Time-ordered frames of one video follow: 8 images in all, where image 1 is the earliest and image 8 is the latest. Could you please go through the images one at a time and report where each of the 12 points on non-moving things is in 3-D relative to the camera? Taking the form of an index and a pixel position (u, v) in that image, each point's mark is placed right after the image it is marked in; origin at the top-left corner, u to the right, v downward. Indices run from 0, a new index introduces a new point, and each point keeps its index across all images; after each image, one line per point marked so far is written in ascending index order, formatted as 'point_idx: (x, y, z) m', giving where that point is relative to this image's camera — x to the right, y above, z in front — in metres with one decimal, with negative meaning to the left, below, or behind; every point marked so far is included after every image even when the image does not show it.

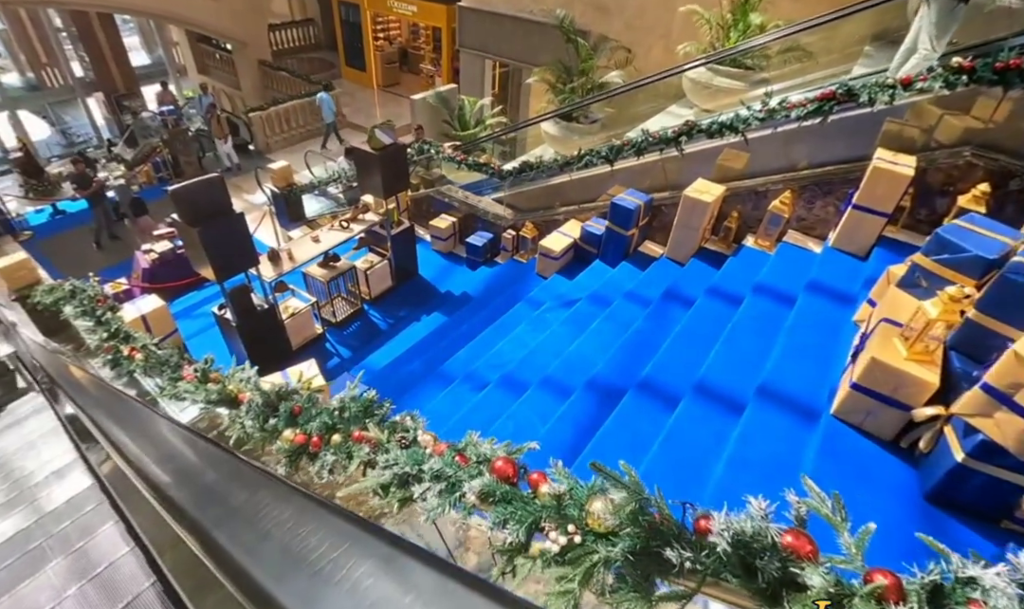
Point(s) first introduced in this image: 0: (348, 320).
0: (-1.9, -0.2, +5.4) m
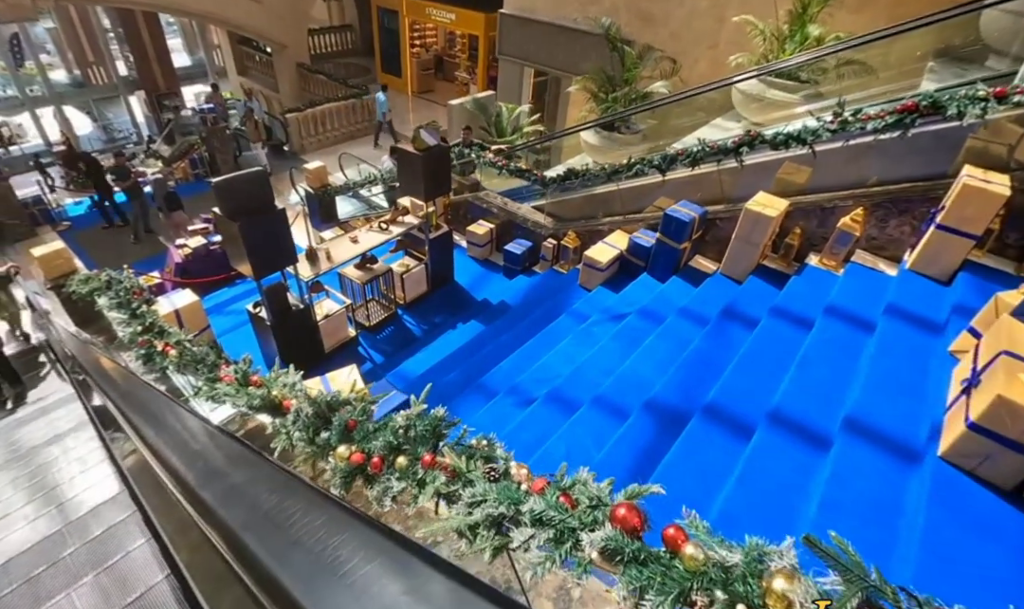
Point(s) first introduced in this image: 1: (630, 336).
0: (-1.4, -0.2, +5.2) m
1: (+1.0, -0.3, +3.8) m
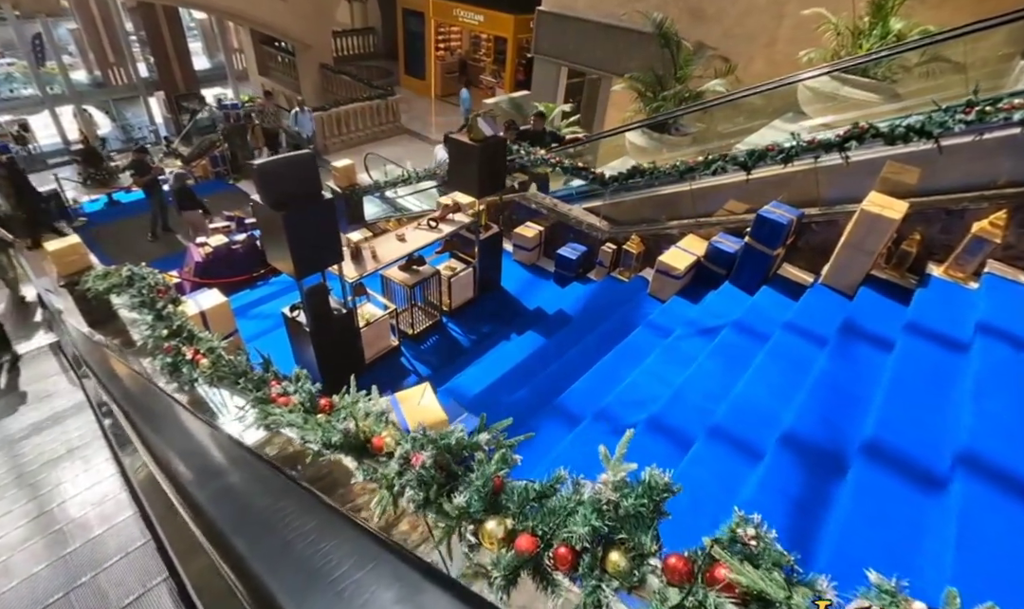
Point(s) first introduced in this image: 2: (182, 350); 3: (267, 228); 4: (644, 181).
0: (-0.9, -0.3, +4.7) m
1: (+1.5, -0.3, +3.3) m
2: (-2.0, -0.3, +2.9) m
3: (-1.7, +0.5, +3.3) m
4: (+1.5, +1.4, +5.2) m
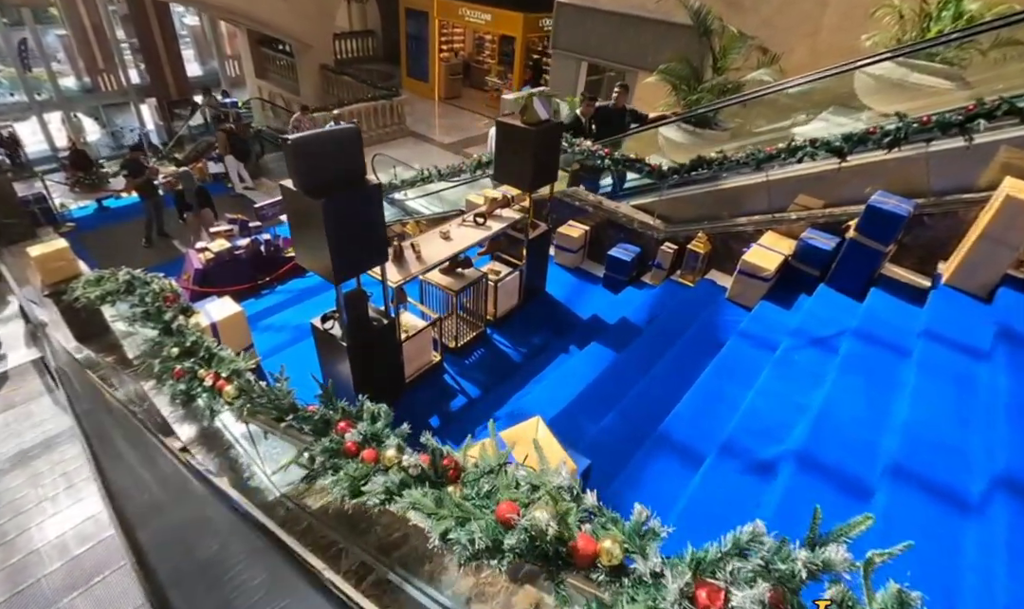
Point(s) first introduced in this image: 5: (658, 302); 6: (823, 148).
0: (-0.4, -0.4, +4.1) m
1: (+2.1, -0.4, +2.7) m
2: (-1.5, -0.3, +2.2) m
3: (-1.2, +0.5, +2.7) m
4: (+2.0, +1.3, +4.7) m
5: (+1.3, 0.0, +4.3) m
6: (+2.7, +1.3, +4.0) m
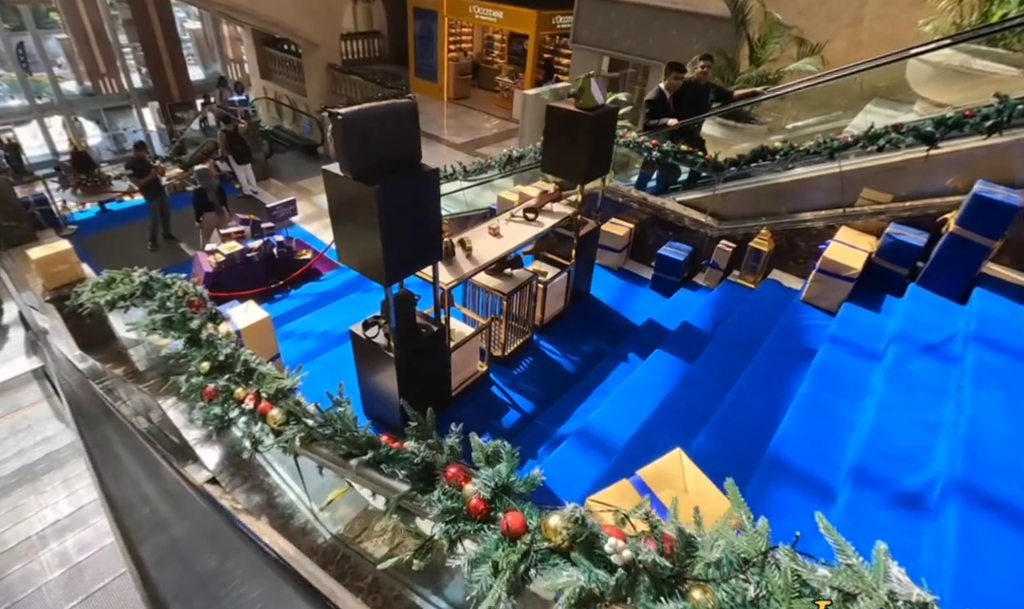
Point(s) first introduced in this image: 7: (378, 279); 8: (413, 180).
0: (0.0, -0.4, +3.7) m
1: (+2.5, -0.4, +2.3) m
2: (-1.1, -0.4, +1.8) m
3: (-0.8, +0.5, +2.4) m
4: (+2.4, +1.3, +4.3) m
5: (+1.7, 0.0, +3.9) m
6: (+3.1, +1.3, +3.7) m
7: (-0.7, +0.1, +2.5) m
8: (-0.5, +0.6, +2.3) m
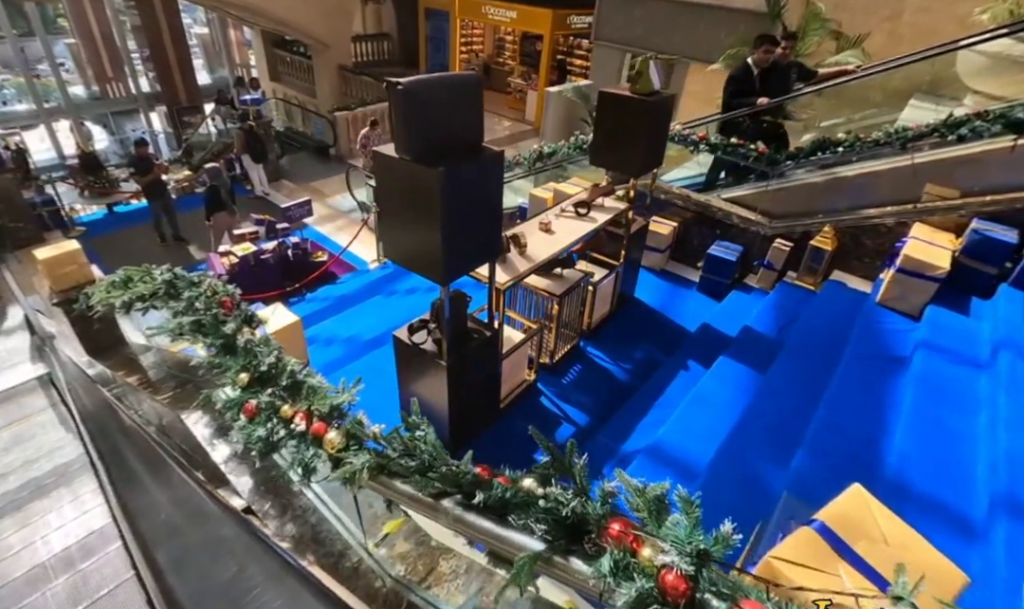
0: (+0.4, -0.4, +3.4) m
1: (+2.8, -0.4, +2.0) m
2: (-0.7, -0.4, +1.5) m
3: (-0.5, +0.5, +2.1) m
4: (+2.7, +1.3, +4.0) m
5: (+2.1, 0.0, +3.6) m
6: (+3.4, +1.3, +3.4) m
7: (-0.4, +0.1, +2.2) m
8: (-0.2, +0.6, +2.0) m
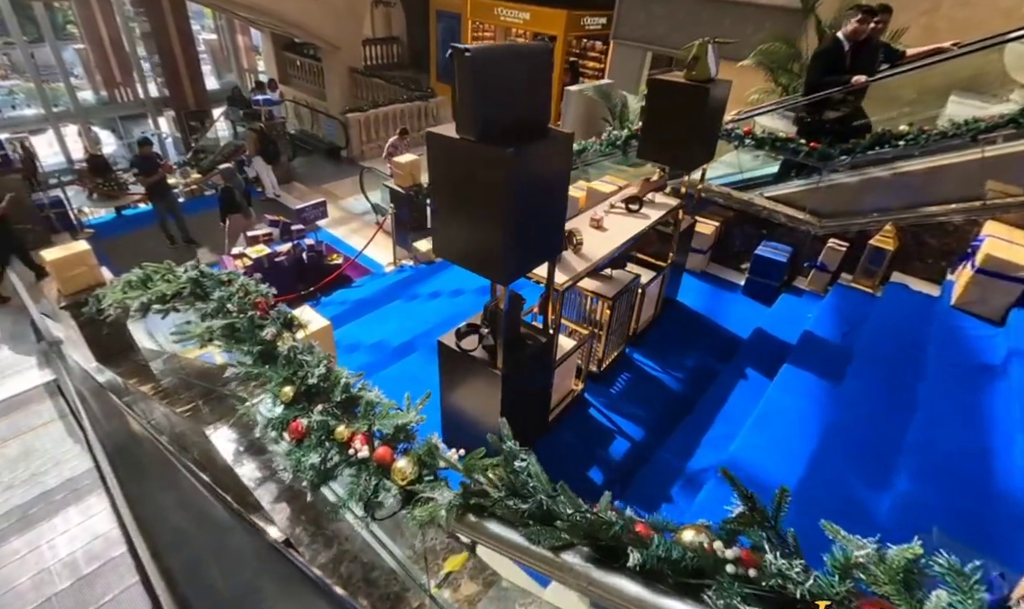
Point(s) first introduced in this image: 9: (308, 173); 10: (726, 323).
0: (+0.7, -0.4, +3.1) m
1: (+3.1, -0.4, +1.7) m
2: (-0.5, -0.4, +1.3) m
3: (-0.2, +0.4, +1.8) m
4: (+3.0, +1.2, +3.8) m
5: (+2.4, -0.1, +3.4) m
6: (+3.7, +1.3, +3.1) m
7: (-0.1, +0.1, +1.9) m
8: (+0.1, +0.6, +1.8) m
9: (-4.5, +2.9, +10.3) m
10: (+1.6, -0.1, +3.6) m
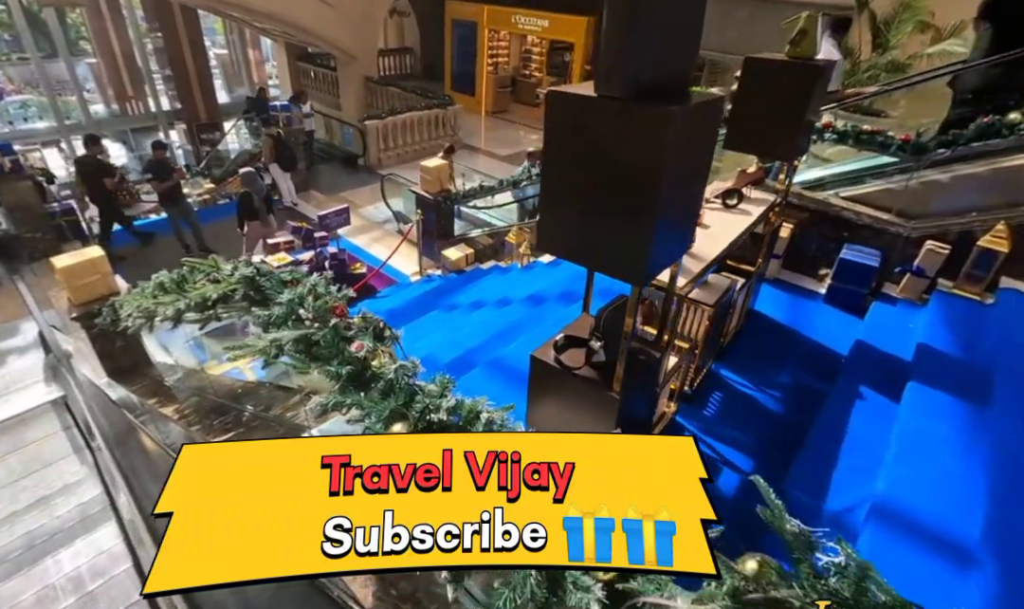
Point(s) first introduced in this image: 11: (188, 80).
0: (+1.1, -0.5, +2.7) m
1: (+3.5, -0.4, +1.3) m
2: (-0.1, -0.4, +0.9) m
3: (+0.2, +0.4, +1.4) m
4: (+3.4, +1.2, +3.4) m
5: (+2.8, -0.1, +3.0) m
6: (+4.1, +1.2, +2.7) m
7: (+0.3, +0.1, +1.5) m
8: (+0.5, +0.6, +1.4) m
9: (-4.0, +2.6, +10.0) m
10: (+2.1, -0.2, +3.2) m
11: (-7.3, +5.5, +10.8) m
